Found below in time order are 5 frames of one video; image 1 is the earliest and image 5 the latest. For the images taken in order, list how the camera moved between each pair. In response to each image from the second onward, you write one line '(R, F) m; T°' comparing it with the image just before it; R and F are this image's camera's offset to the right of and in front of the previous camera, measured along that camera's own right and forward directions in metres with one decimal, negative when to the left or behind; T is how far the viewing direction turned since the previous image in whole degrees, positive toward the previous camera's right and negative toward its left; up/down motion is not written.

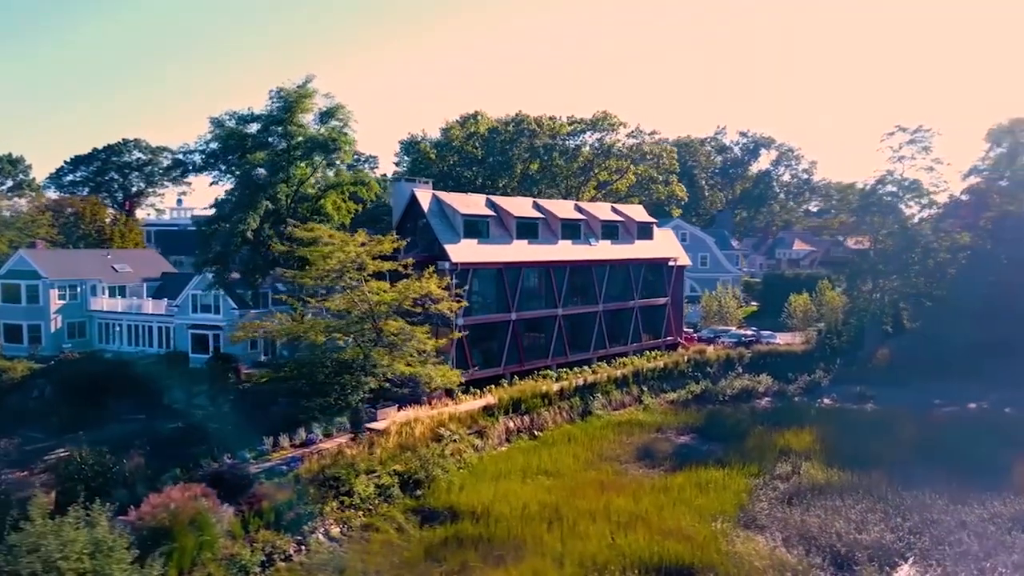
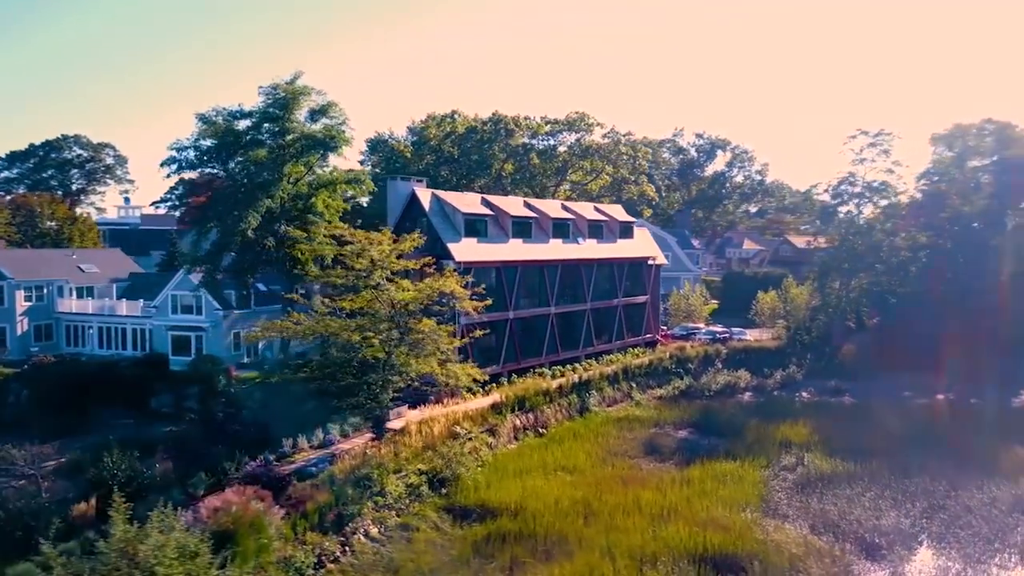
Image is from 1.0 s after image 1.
(-2.2, -0.1) m; +5°
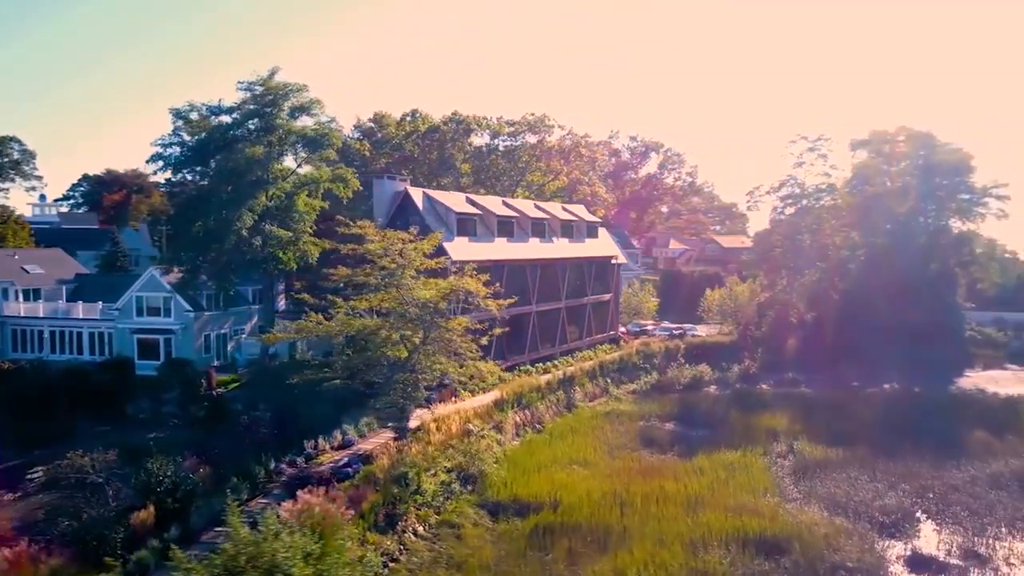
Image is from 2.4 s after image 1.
(-3.0, -0.2) m; +7°
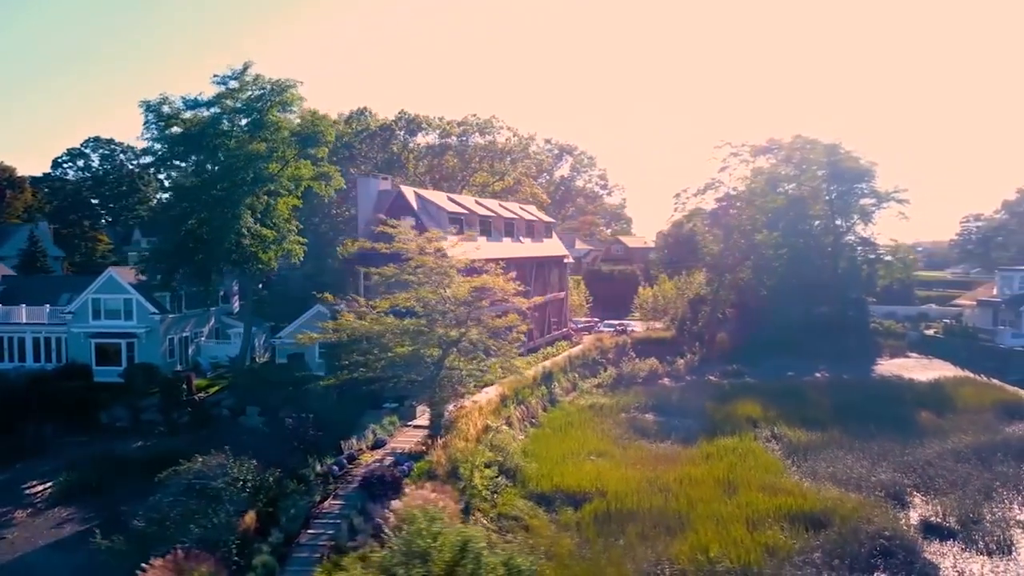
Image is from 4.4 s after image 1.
(-4.2, -0.2) m; +9°
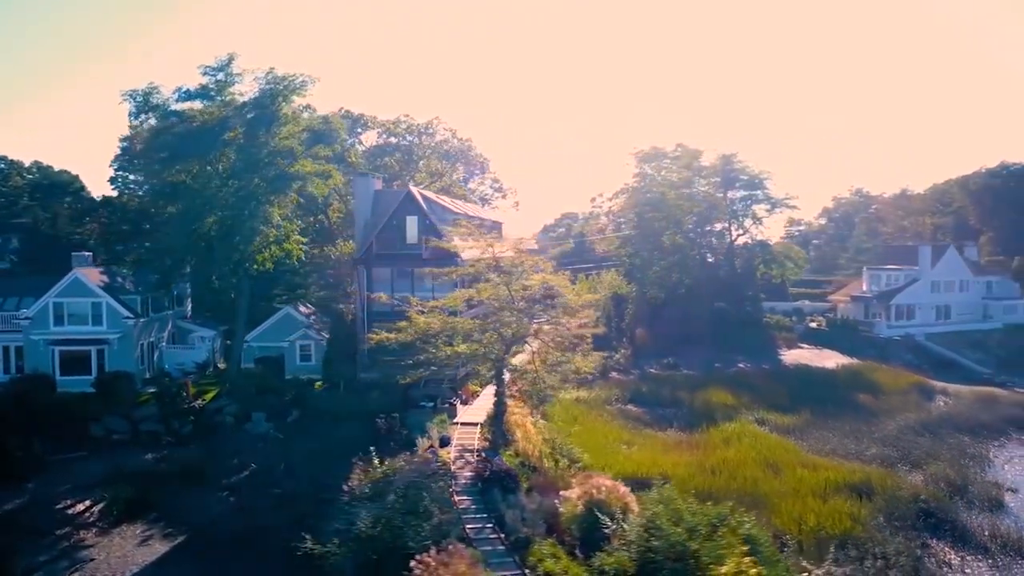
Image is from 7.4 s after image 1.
(-6.2, -0.1) m; +12°
